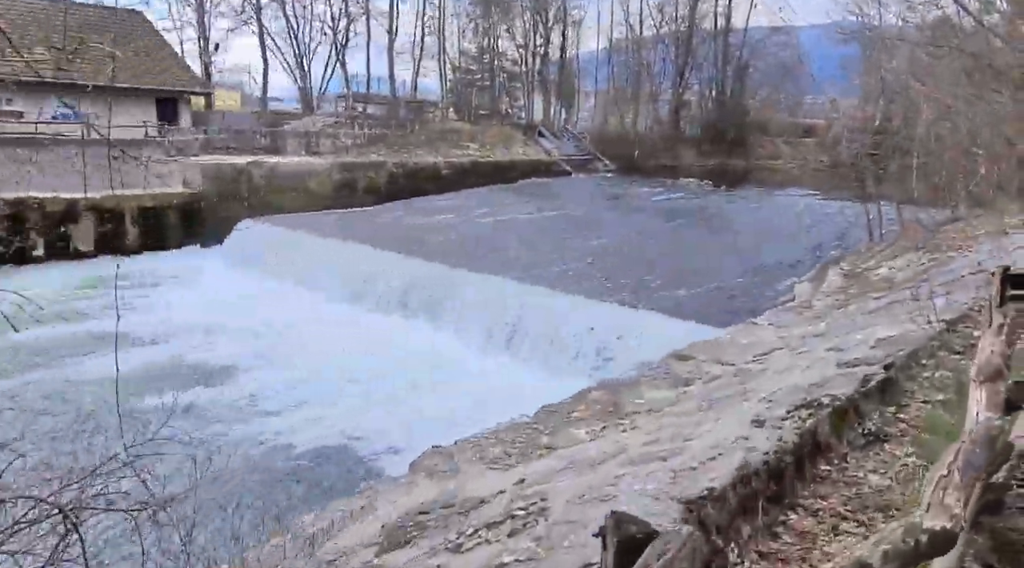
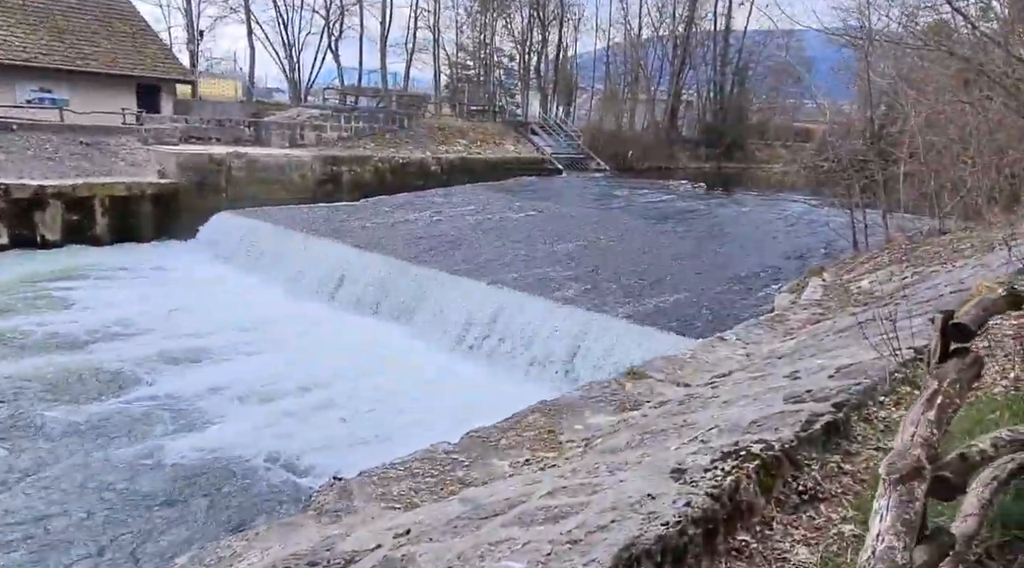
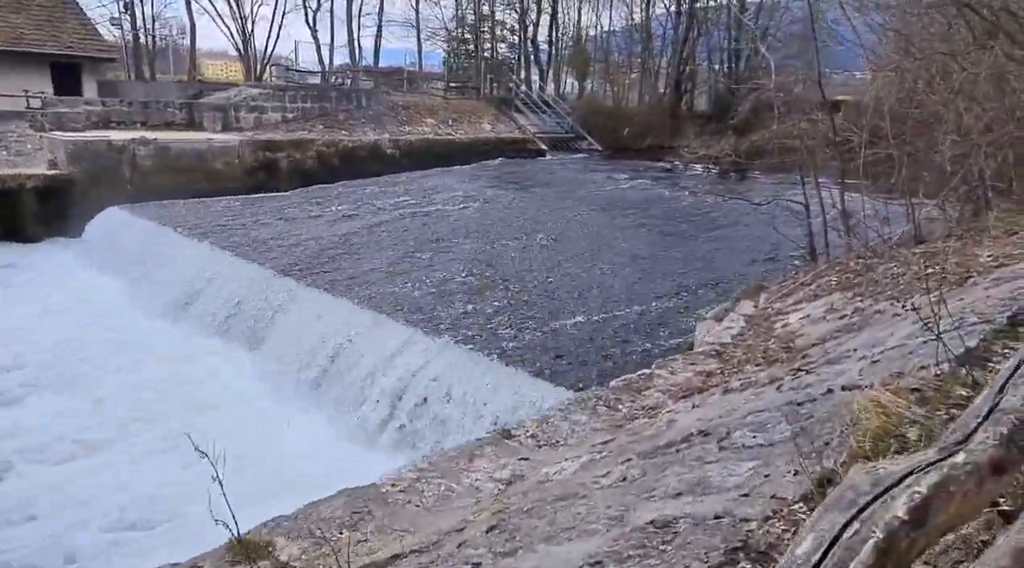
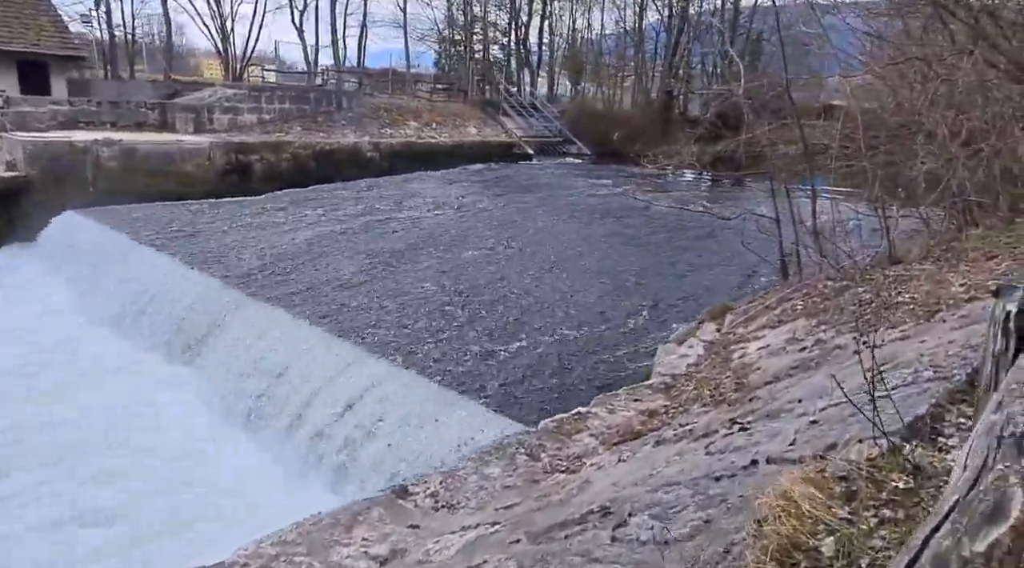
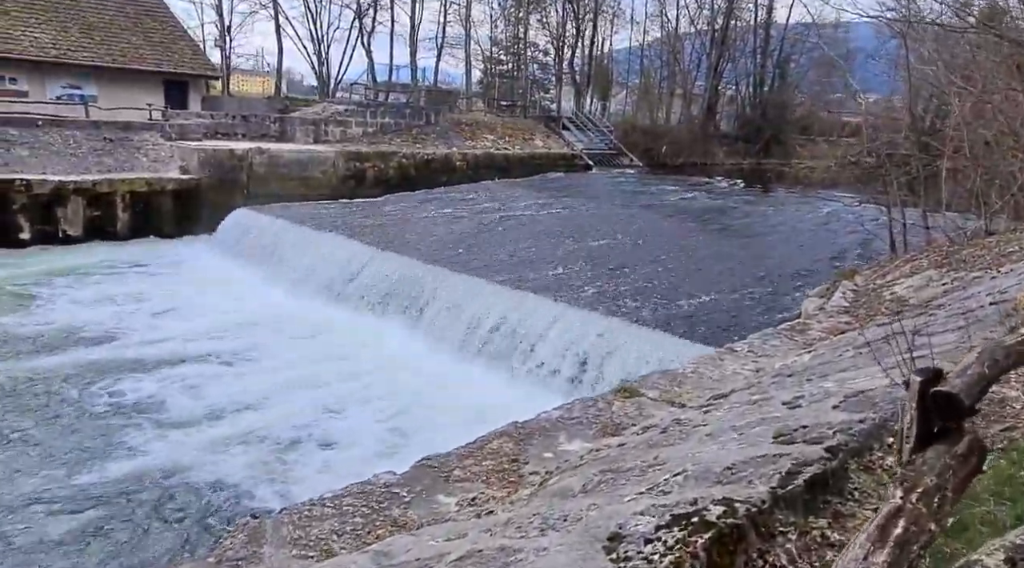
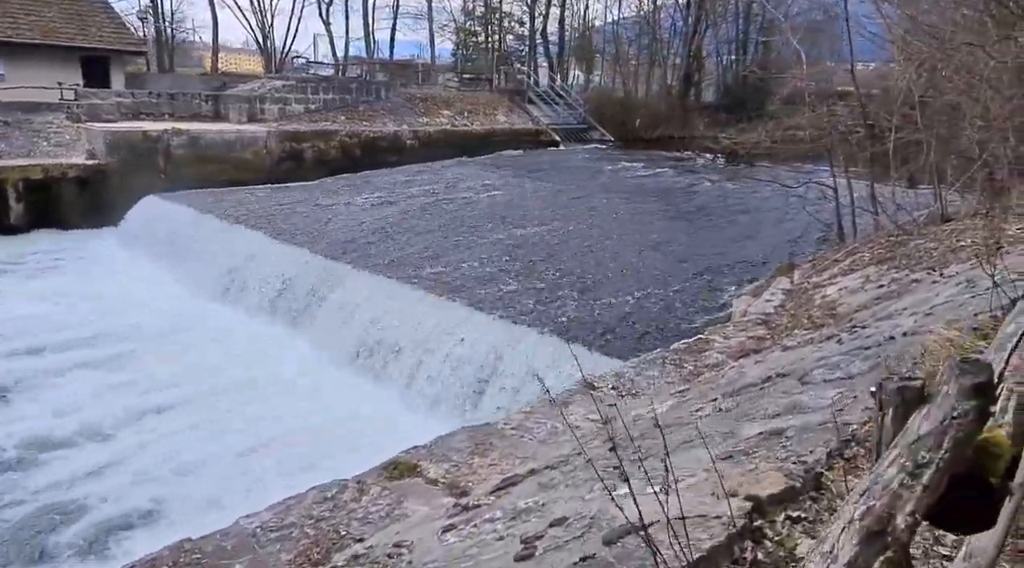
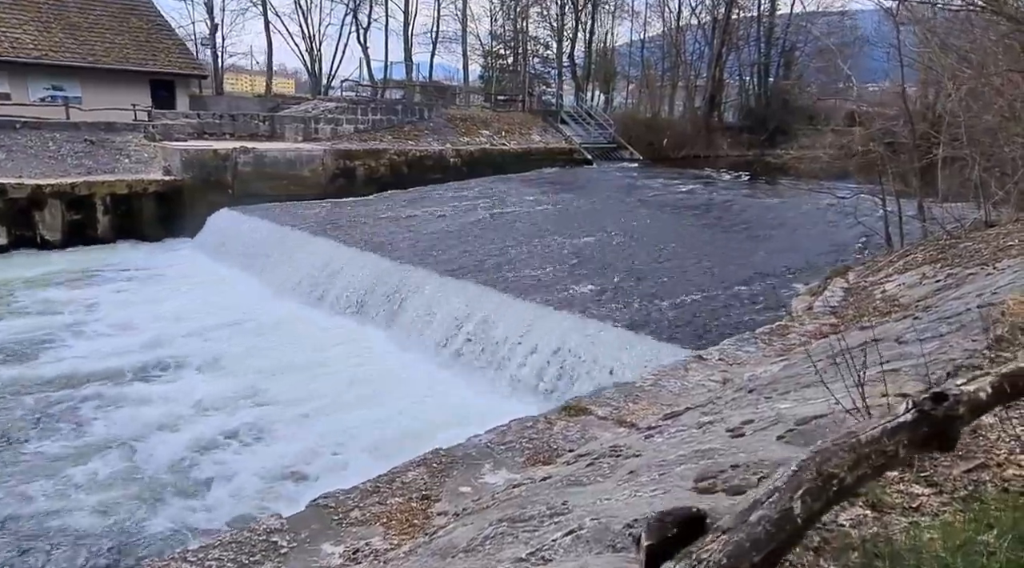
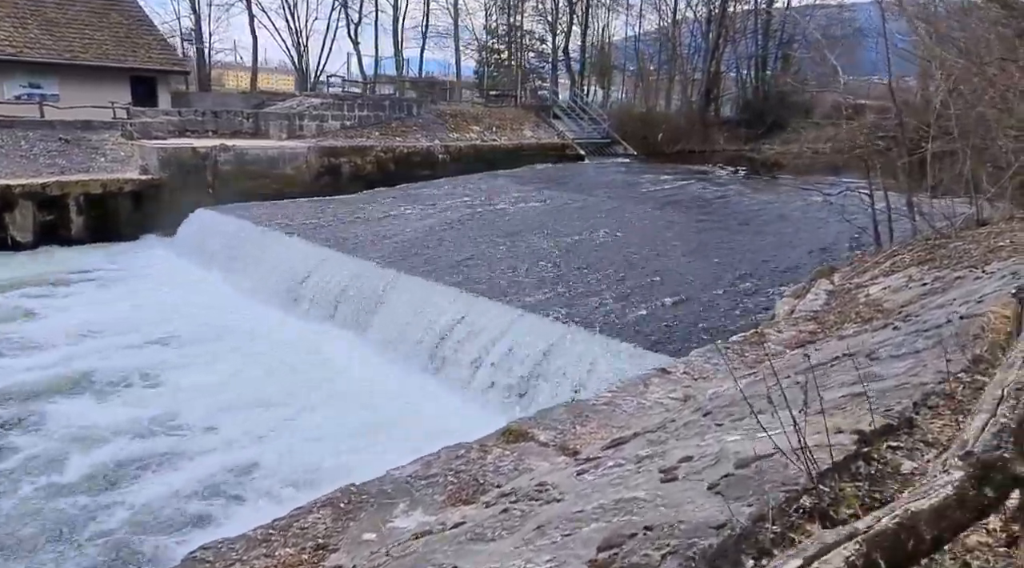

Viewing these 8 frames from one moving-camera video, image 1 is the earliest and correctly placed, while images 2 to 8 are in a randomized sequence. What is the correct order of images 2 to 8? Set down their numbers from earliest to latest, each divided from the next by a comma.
2, 5, 7, 8, 6, 3, 4
